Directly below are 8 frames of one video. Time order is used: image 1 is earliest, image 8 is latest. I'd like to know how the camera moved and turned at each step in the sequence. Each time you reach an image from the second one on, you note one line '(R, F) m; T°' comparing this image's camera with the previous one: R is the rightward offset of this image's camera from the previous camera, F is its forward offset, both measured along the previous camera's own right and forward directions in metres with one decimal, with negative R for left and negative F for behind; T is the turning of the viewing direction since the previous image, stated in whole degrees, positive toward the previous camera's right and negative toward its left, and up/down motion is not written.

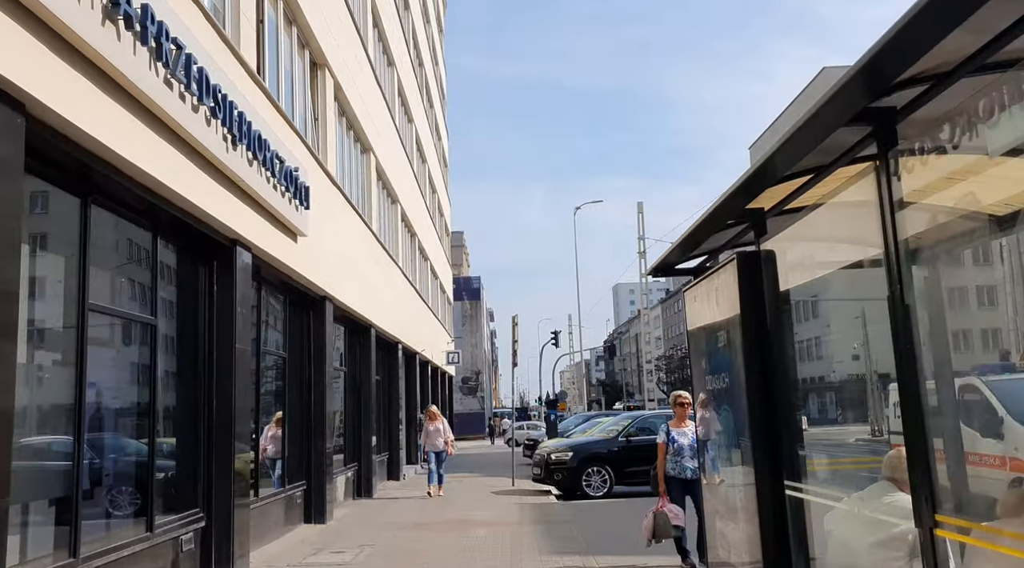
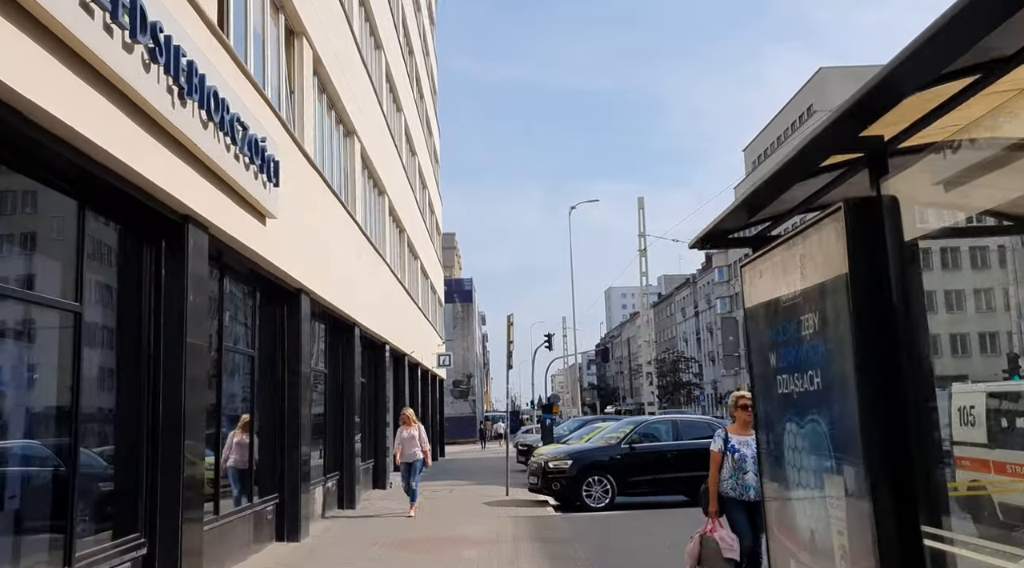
(-0.1, +1.3) m; +1°
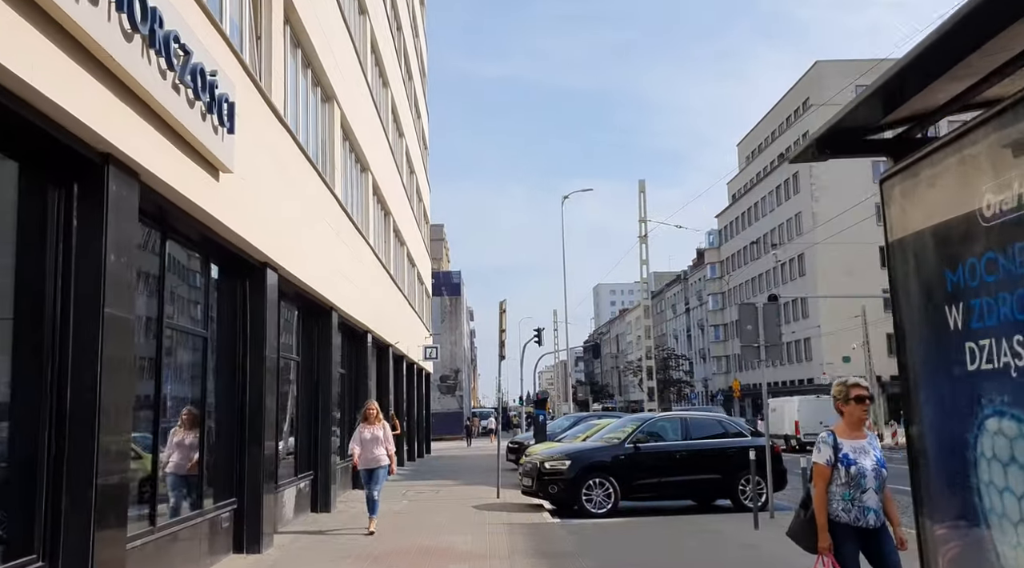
(-0.1, +1.5) m; +1°
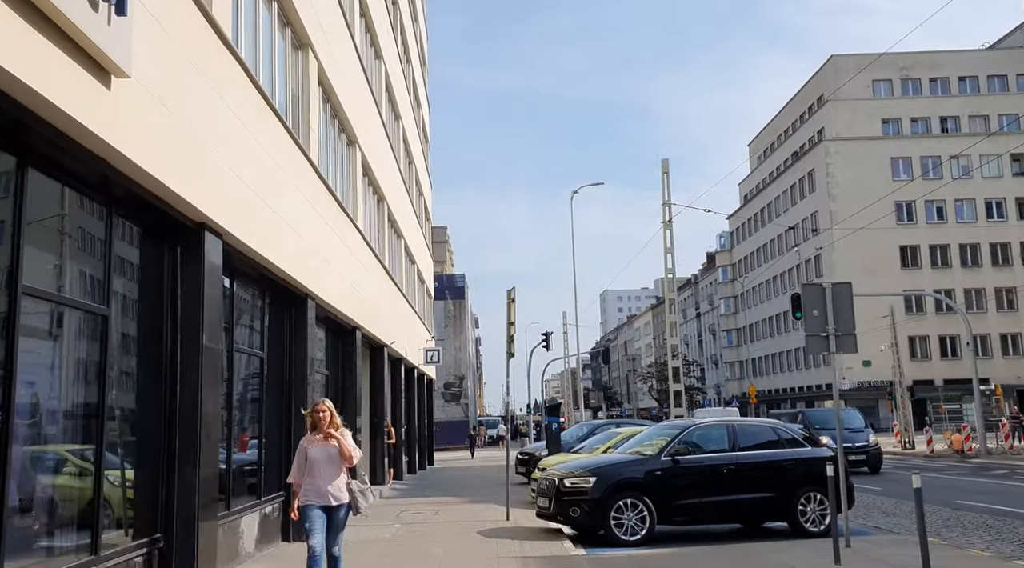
(-0.1, +2.5) m; 0°
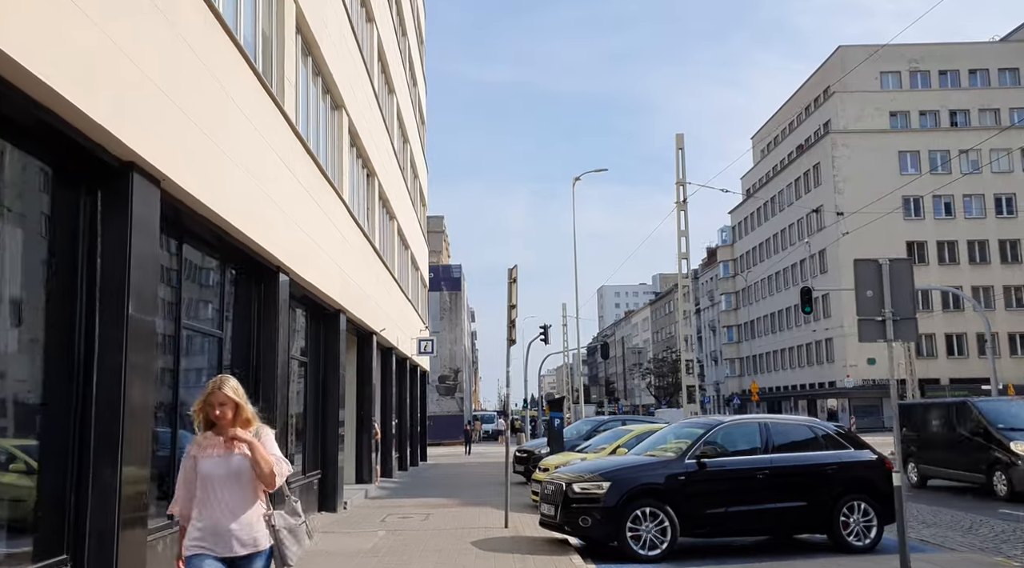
(-0.1, +1.6) m; 0°
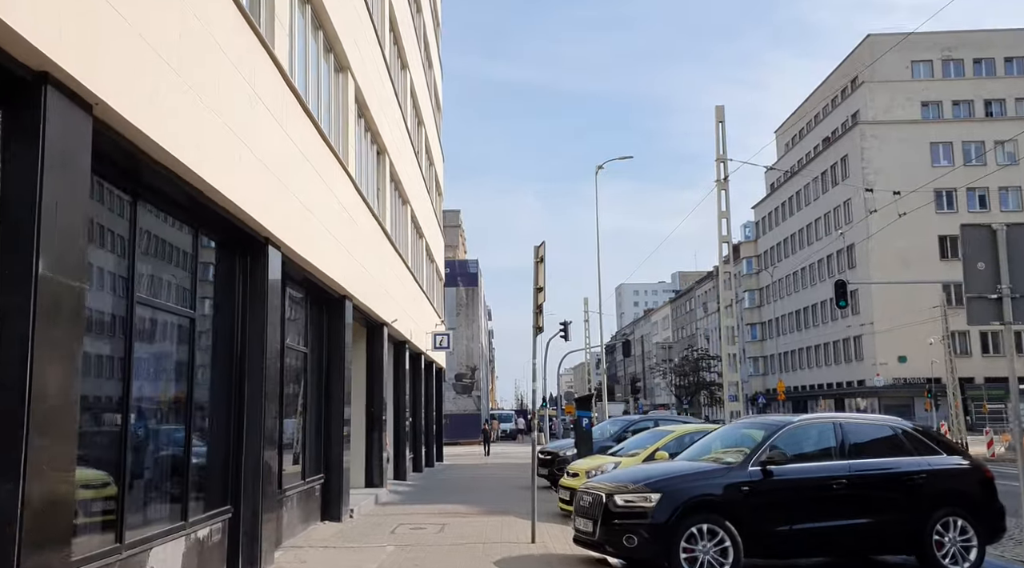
(-0.1, +1.6) m; -1°
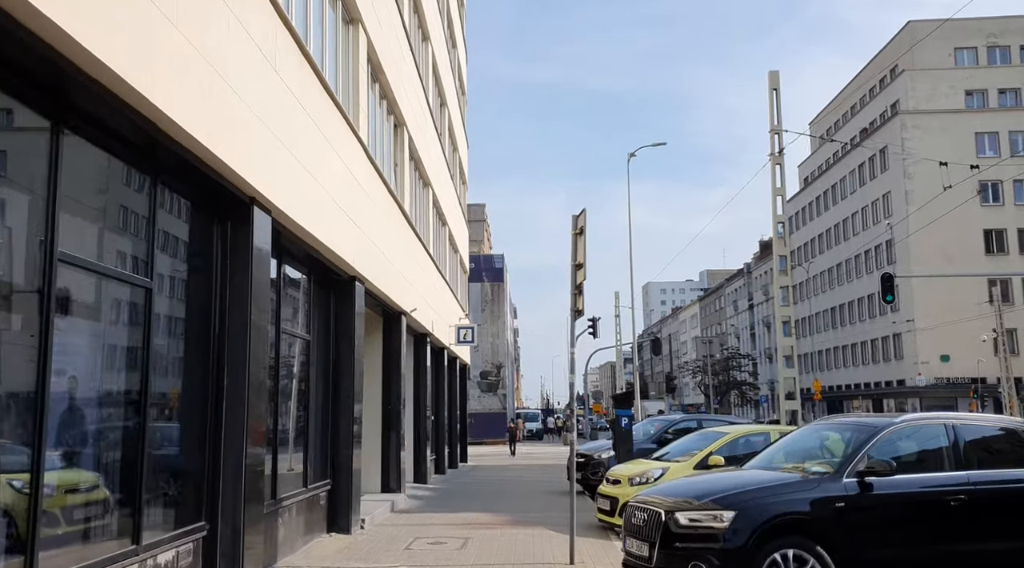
(-0.1, +1.7) m; -2°
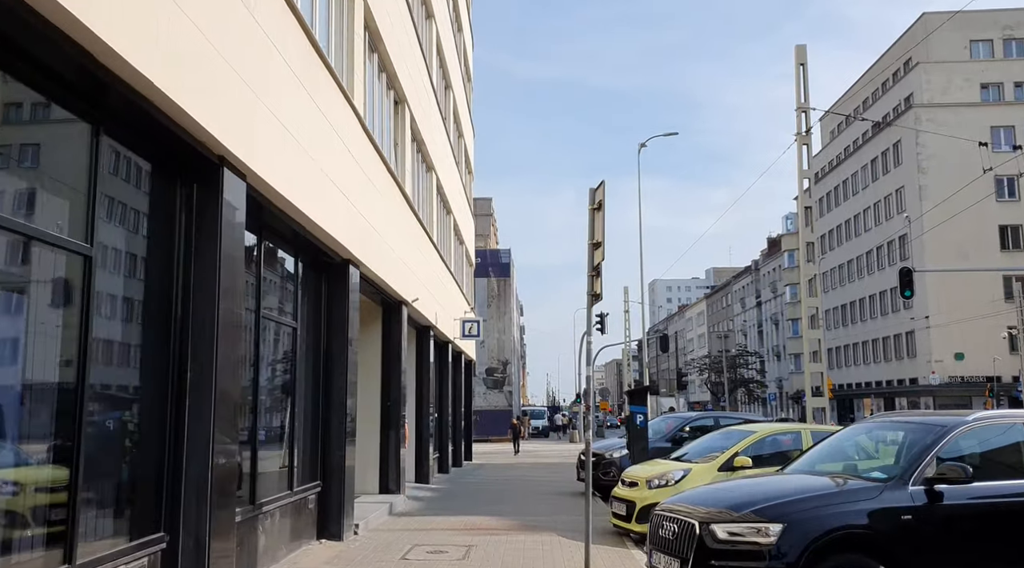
(0.0, +1.0) m; 0°
